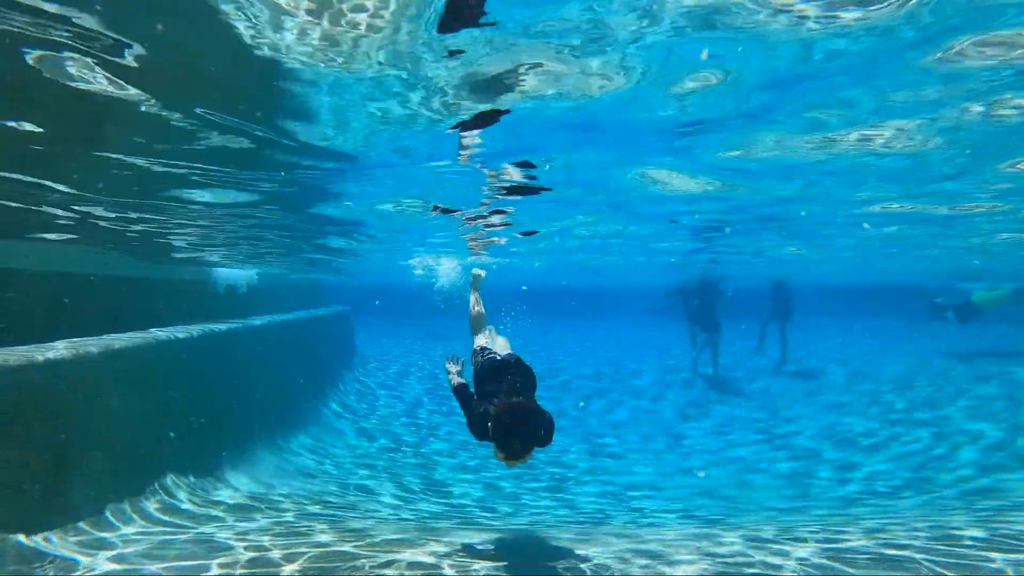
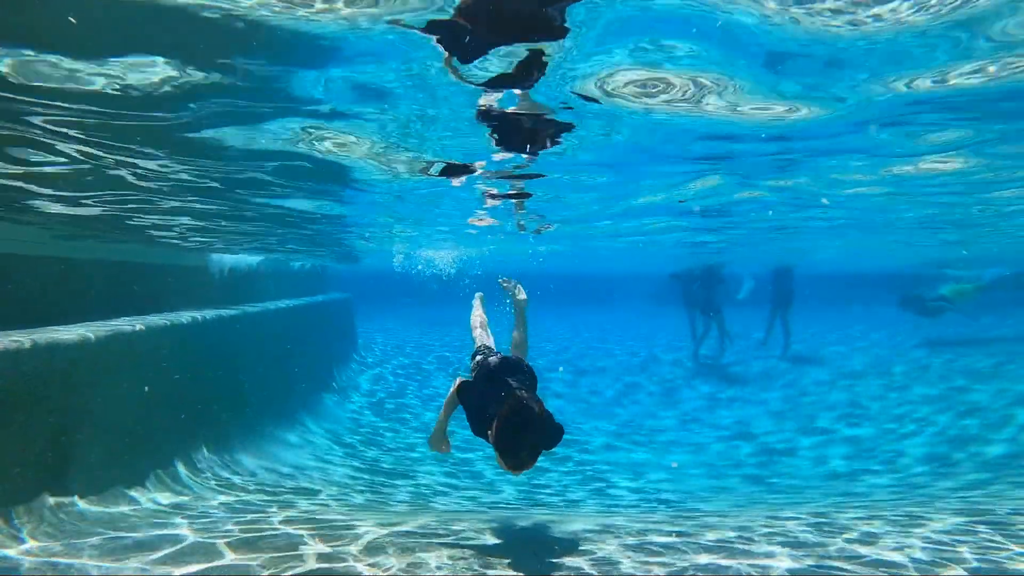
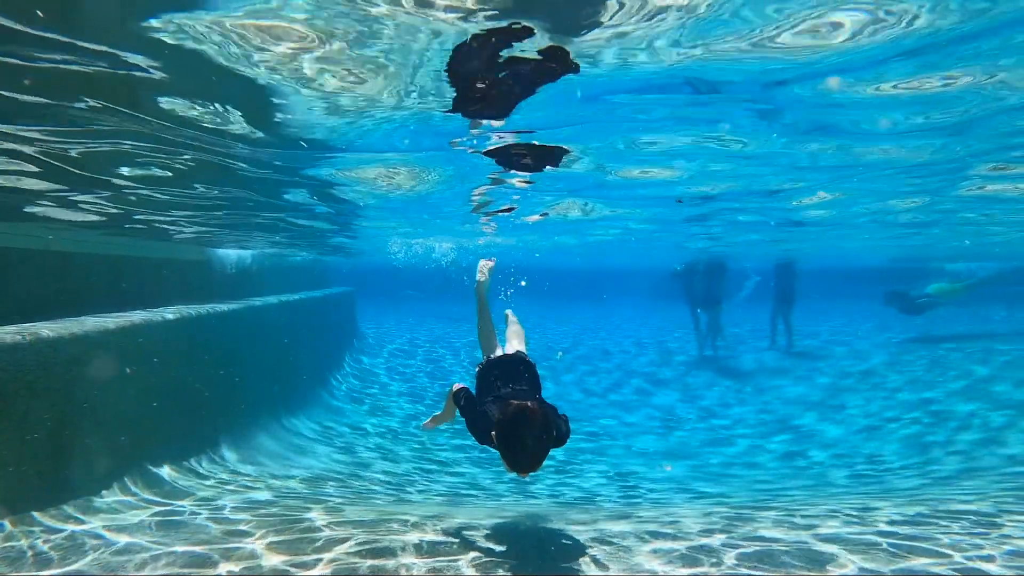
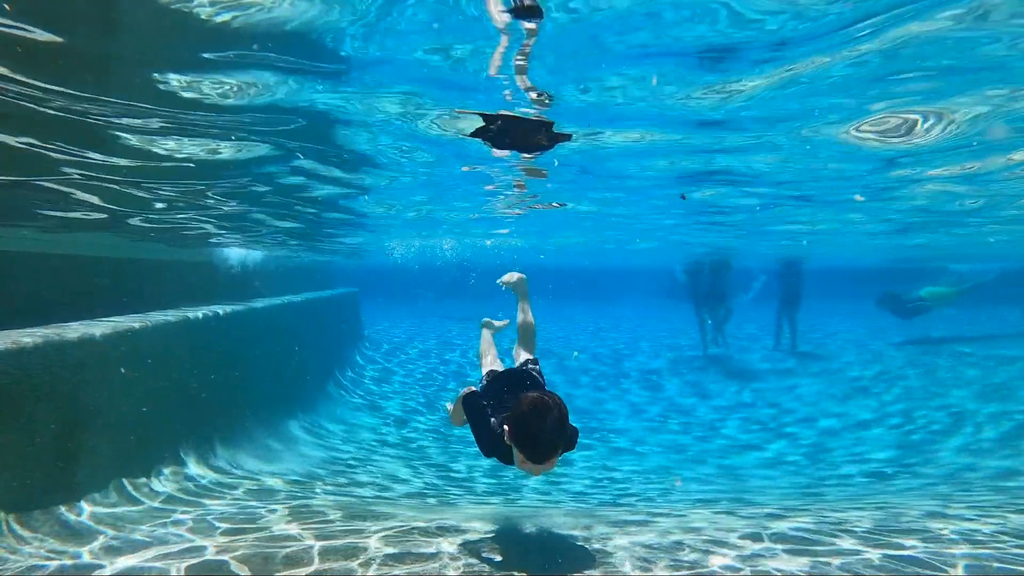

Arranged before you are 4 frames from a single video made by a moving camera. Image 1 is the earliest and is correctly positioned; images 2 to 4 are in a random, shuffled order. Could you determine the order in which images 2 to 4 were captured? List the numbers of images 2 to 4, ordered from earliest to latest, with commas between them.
2, 3, 4
